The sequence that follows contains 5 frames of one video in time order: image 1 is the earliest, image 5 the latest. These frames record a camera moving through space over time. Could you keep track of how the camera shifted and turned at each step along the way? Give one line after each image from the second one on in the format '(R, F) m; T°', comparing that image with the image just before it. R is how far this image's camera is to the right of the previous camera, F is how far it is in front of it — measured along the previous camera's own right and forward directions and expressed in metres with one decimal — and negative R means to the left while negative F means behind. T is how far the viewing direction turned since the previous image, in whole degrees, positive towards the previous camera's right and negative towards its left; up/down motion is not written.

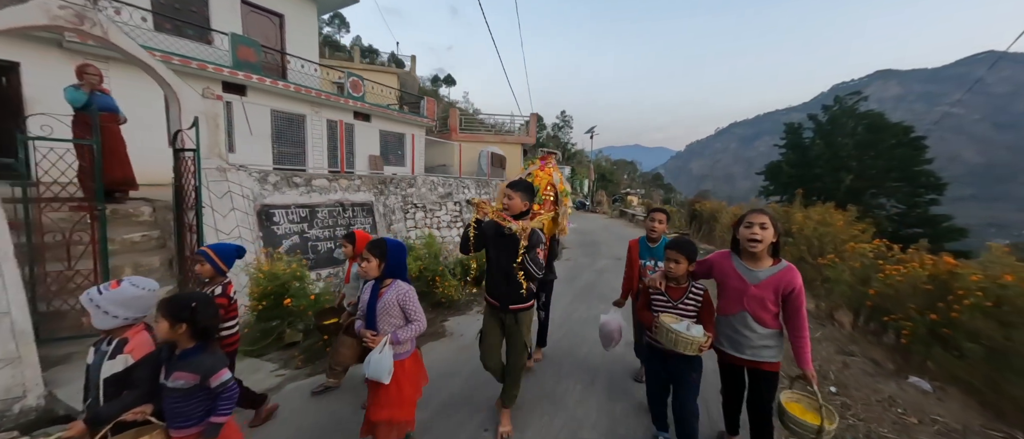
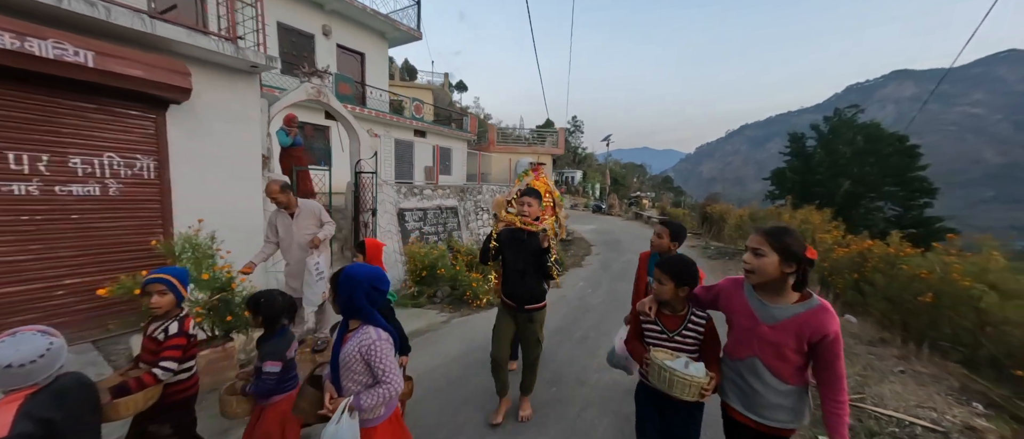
(-1.1, -2.1) m; -1°
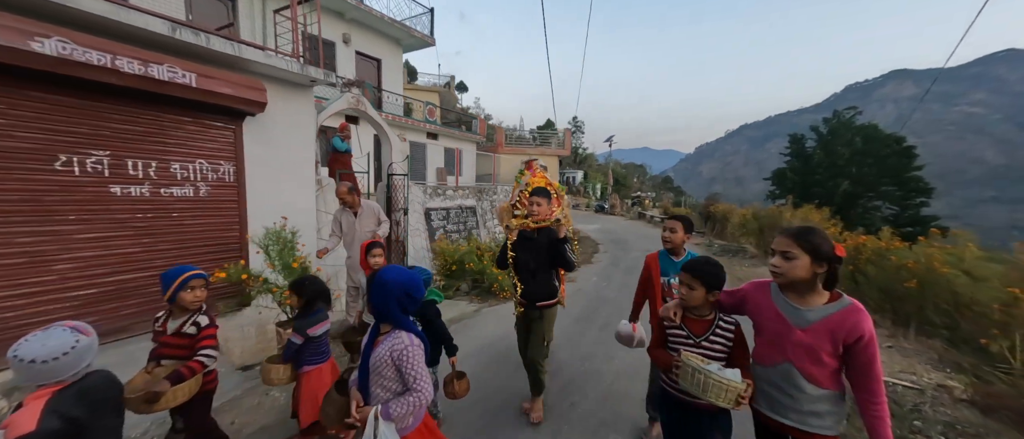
(-0.4, -0.5) m; 0°
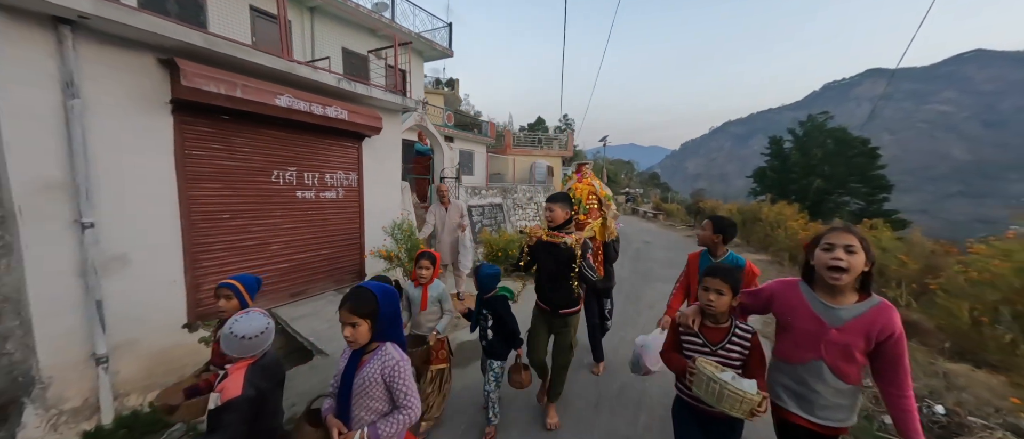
(-1.1, -1.5) m; +2°
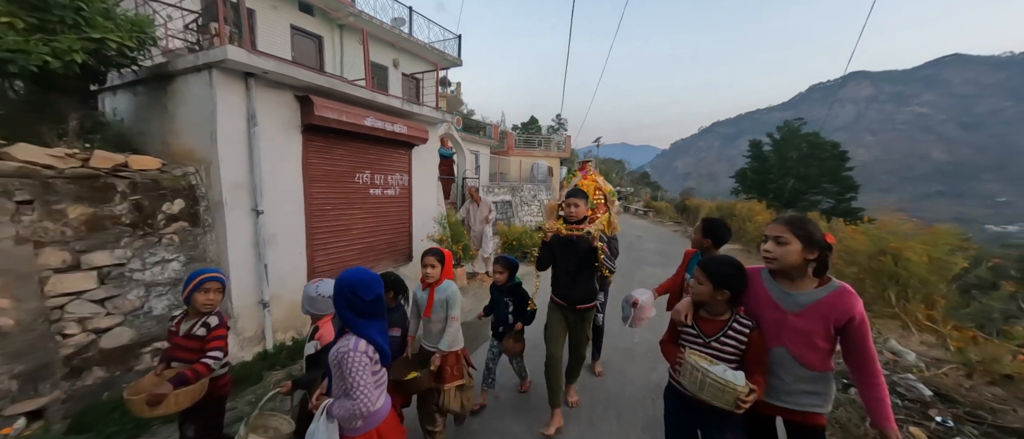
(-0.6, -1.4) m; +1°
